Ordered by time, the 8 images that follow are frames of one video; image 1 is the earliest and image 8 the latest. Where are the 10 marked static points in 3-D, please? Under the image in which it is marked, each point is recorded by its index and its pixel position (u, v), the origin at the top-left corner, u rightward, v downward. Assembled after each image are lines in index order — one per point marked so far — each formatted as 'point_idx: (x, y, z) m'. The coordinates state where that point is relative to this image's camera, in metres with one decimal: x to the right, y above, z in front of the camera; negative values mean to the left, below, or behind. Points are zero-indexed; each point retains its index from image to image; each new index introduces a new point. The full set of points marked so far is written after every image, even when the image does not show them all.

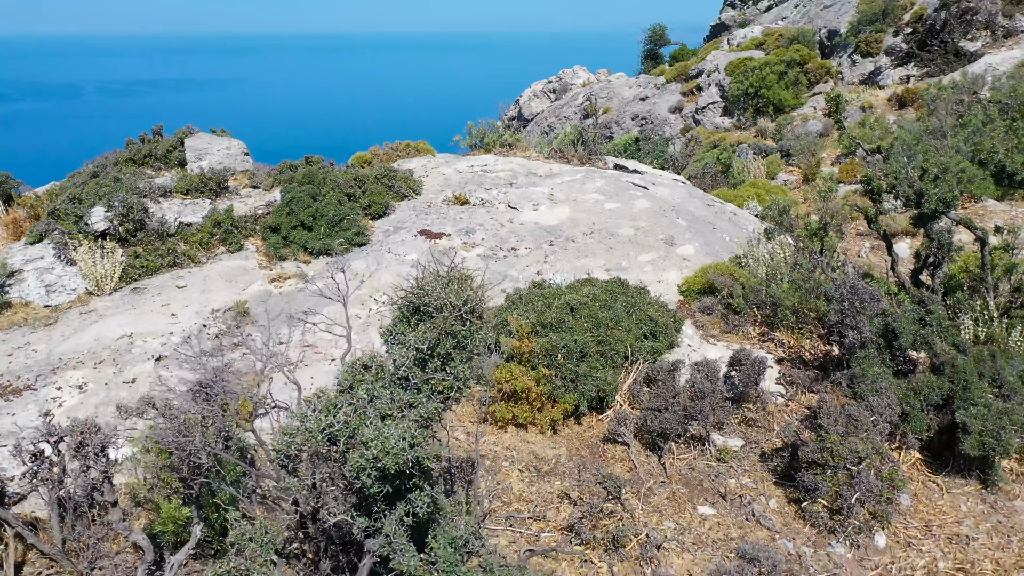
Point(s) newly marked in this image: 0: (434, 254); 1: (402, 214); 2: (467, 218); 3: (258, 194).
0: (-0.9, +0.4, +9.2) m
1: (-1.4, +1.0, +10.6) m
2: (-0.6, +0.9, +10.3) m
3: (-3.3, +1.2, +10.6) m
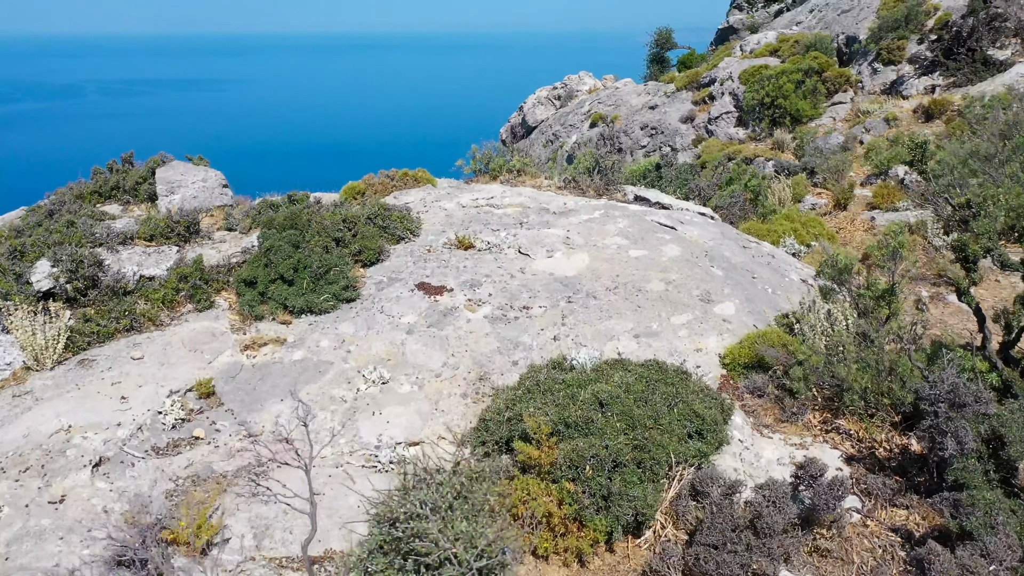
0: (-0.8, -0.3, +8.0) m
1: (-1.3, +0.3, +9.3) m
2: (-0.4, +0.2, +9.0) m
3: (-3.2, +0.6, +9.3) m
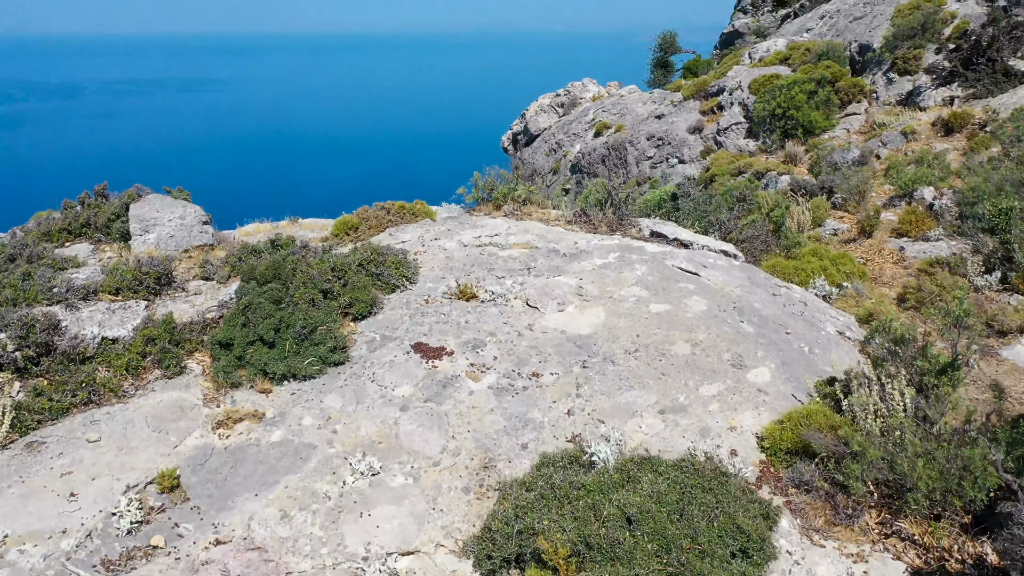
0: (-0.7, -0.8, +7.0) m
1: (-1.2, -0.3, +8.4) m
2: (-0.4, -0.3, +8.1) m
3: (-3.1, 0.0, +8.4) m
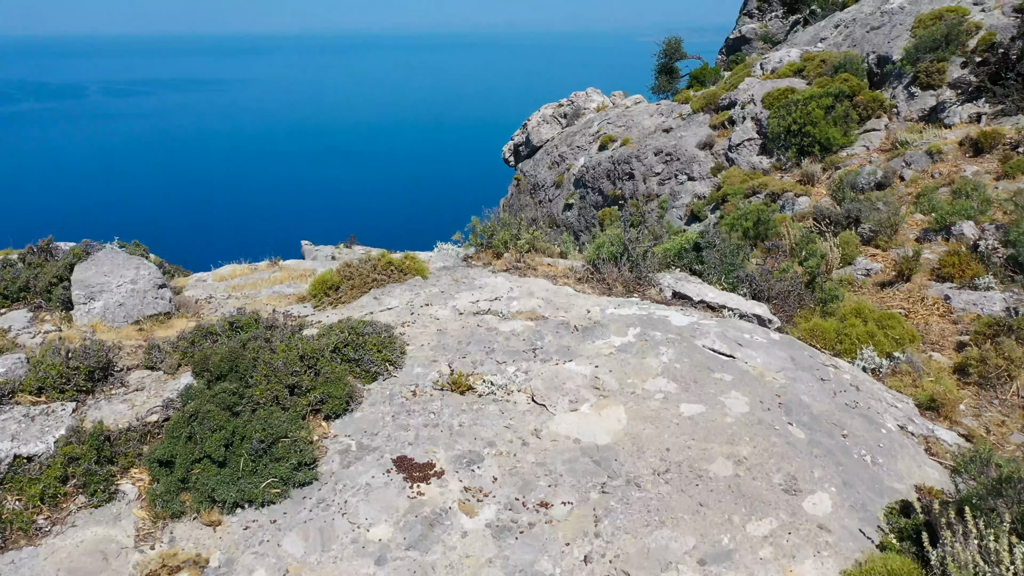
0: (-0.7, -1.6, +5.7) m
1: (-1.2, -1.1, +7.1) m
2: (-0.3, -1.1, +6.8) m
3: (-3.1, -0.8, +7.1) m
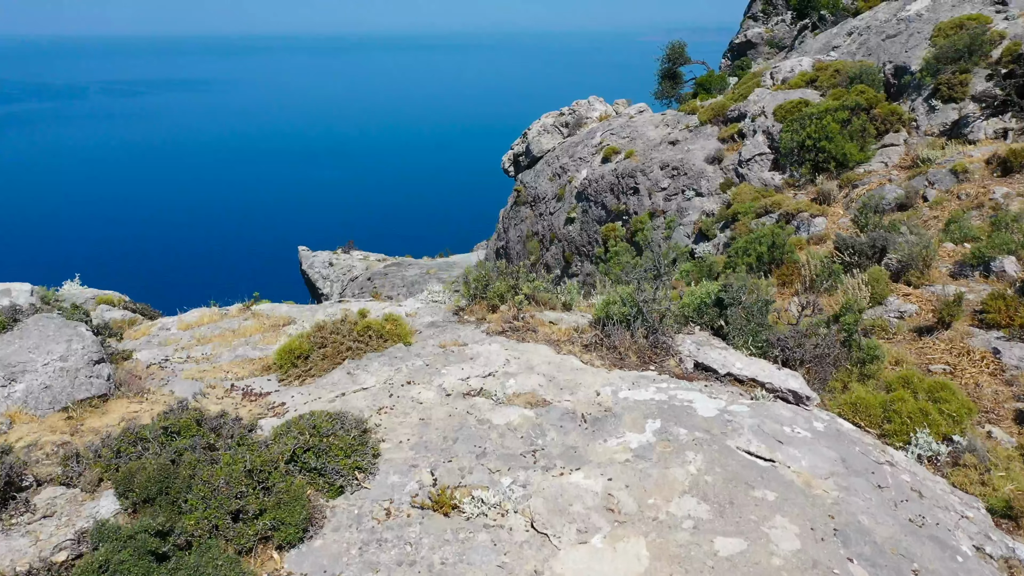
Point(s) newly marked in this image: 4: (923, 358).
0: (-0.7, -2.3, +4.4) m
1: (-1.2, -1.8, +5.8) m
2: (-0.4, -1.8, +5.5) m
3: (-3.1, -1.5, +5.8) m
4: (+5.6, -1.0, +11.2) m
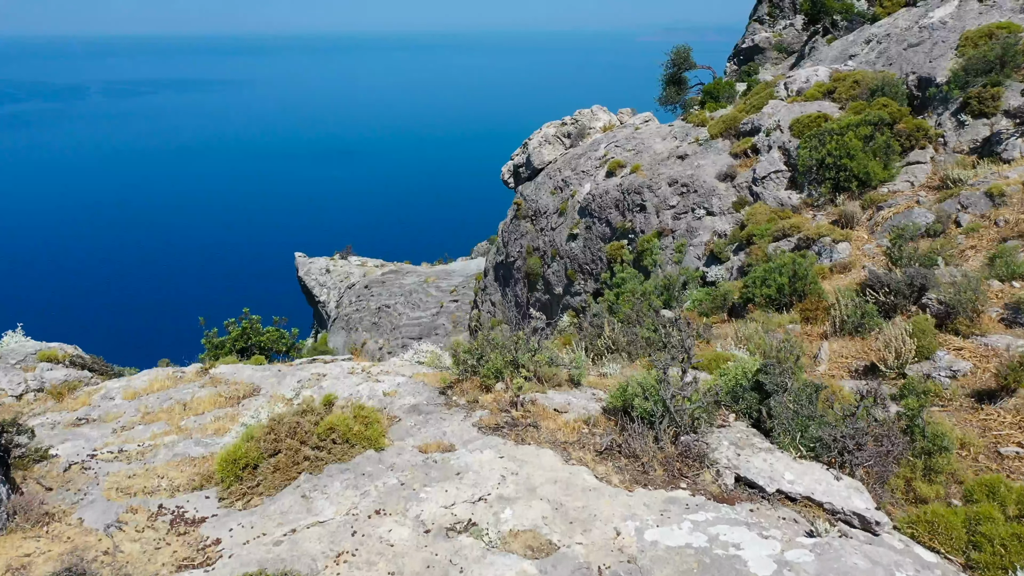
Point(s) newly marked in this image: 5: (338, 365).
0: (-0.7, -3.1, +2.8) m
1: (-1.3, -2.5, +4.2) m
2: (-0.4, -2.6, +3.9) m
3: (-3.1, -2.3, +4.2) m
4: (+5.6, -1.7, +9.6) m
5: (-2.2, -1.0, +10.9) m
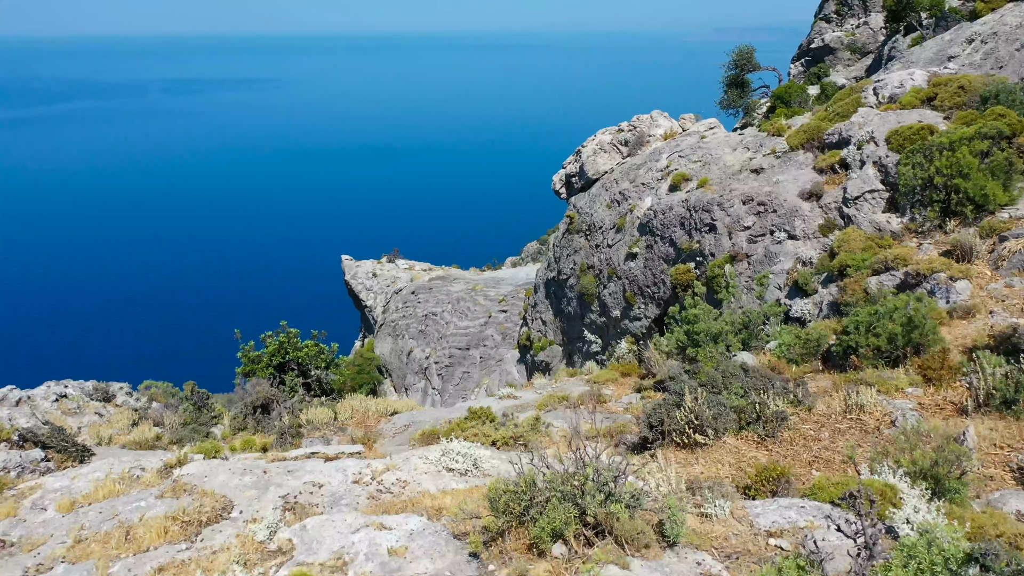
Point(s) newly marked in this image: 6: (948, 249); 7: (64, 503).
0: (-0.6, -3.9, 0.0) m
1: (-1.1, -3.3, +1.4) m
2: (-0.2, -3.4, +1.1) m
3: (-2.9, -3.0, +1.6) m
4: (+6.1, -2.6, +6.5) m
5: (-1.6, -1.8, +8.2) m
6: (+9.9, +0.8, +18.4) m
7: (-4.2, -2.0, +7.8) m
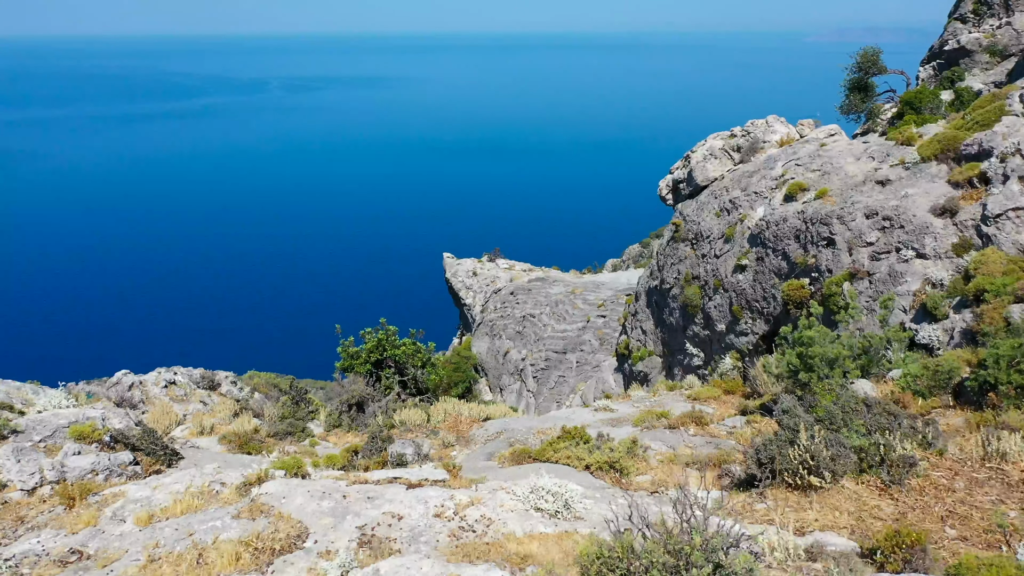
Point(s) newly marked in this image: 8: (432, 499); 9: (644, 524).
0: (-0.8, -4.1, -0.5) m
1: (-1.1, -3.5, +0.9) m
2: (-0.3, -3.6, +0.5) m
3: (-2.9, -3.1, +1.2) m
4: (+6.7, -3.1, +5.1) m
5: (-0.8, -2.0, +7.7) m
6: (+12.0, +0.2, +16.4) m
7: (-3.4, -2.1, +7.5) m
8: (-0.8, -2.0, +7.7) m
9: (+0.9, -1.6, +5.9) m
